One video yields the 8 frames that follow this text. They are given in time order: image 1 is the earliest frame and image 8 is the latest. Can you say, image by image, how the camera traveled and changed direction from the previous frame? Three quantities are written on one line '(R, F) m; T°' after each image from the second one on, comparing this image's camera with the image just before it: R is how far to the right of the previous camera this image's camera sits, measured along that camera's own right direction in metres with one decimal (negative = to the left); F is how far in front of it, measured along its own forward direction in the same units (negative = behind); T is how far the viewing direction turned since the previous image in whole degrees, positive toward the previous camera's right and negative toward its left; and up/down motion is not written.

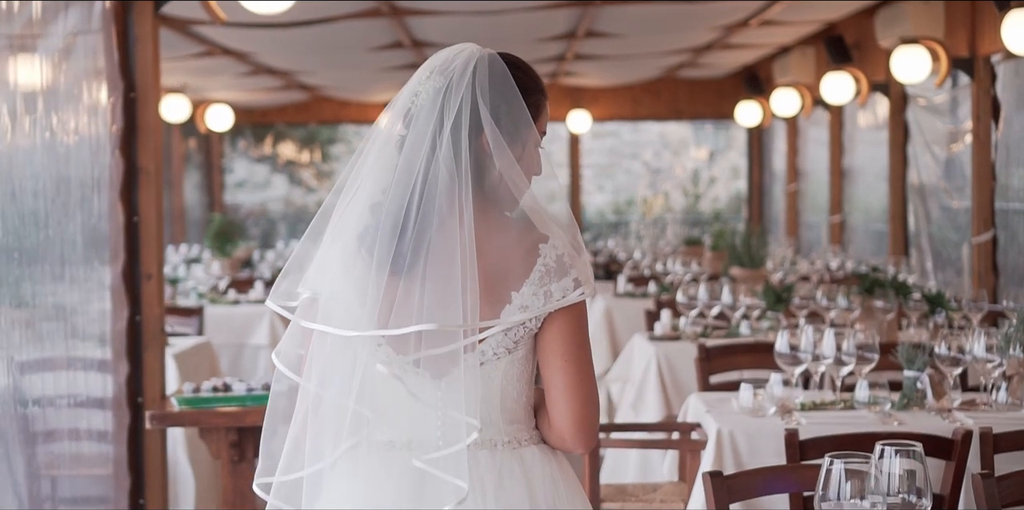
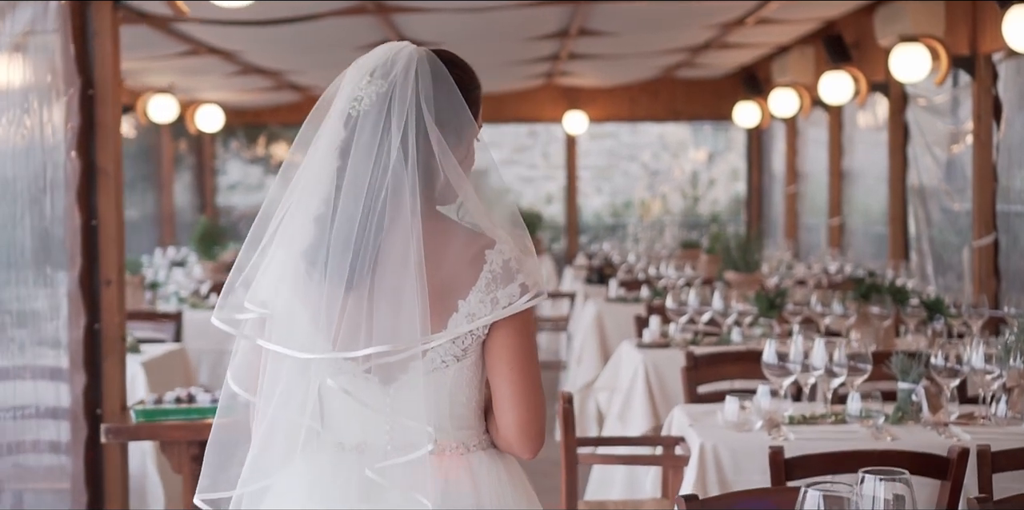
(+0.1, +0.2) m; 0°
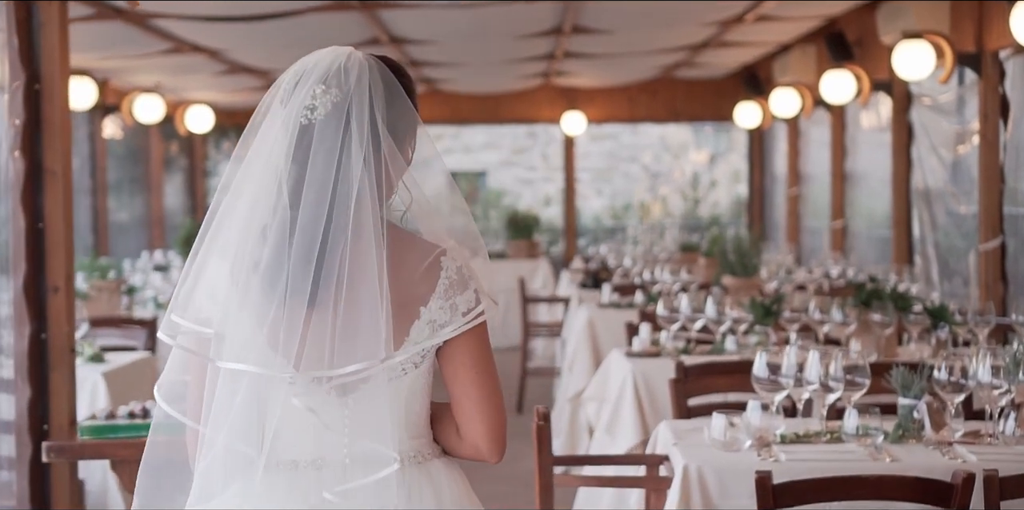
(+0.1, +0.2) m; 0°
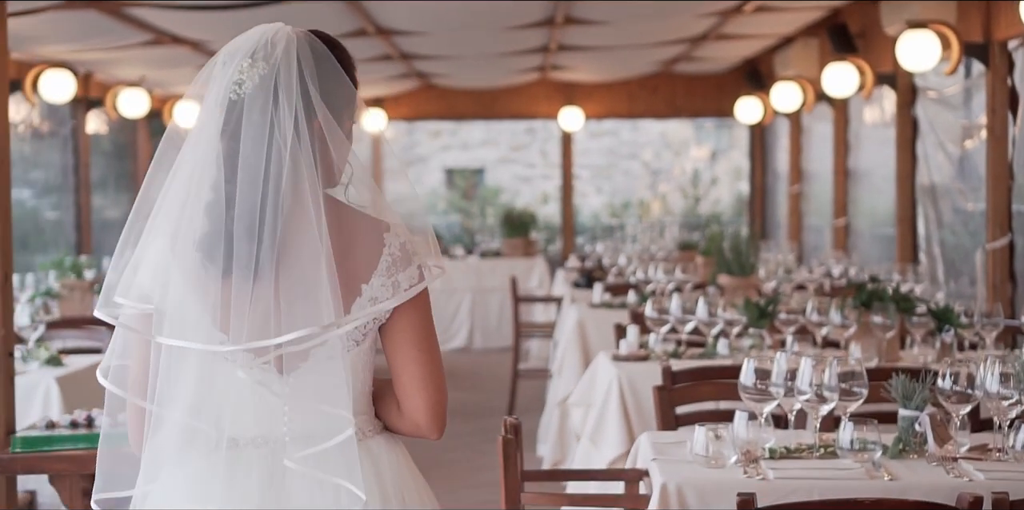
(+0.1, +0.3) m; 0°
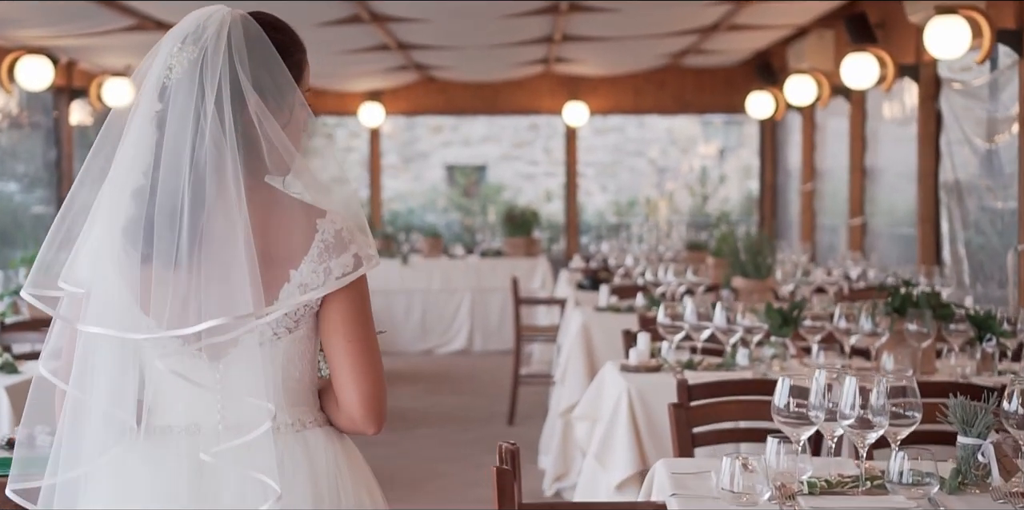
(0.0, +0.4) m; 0°
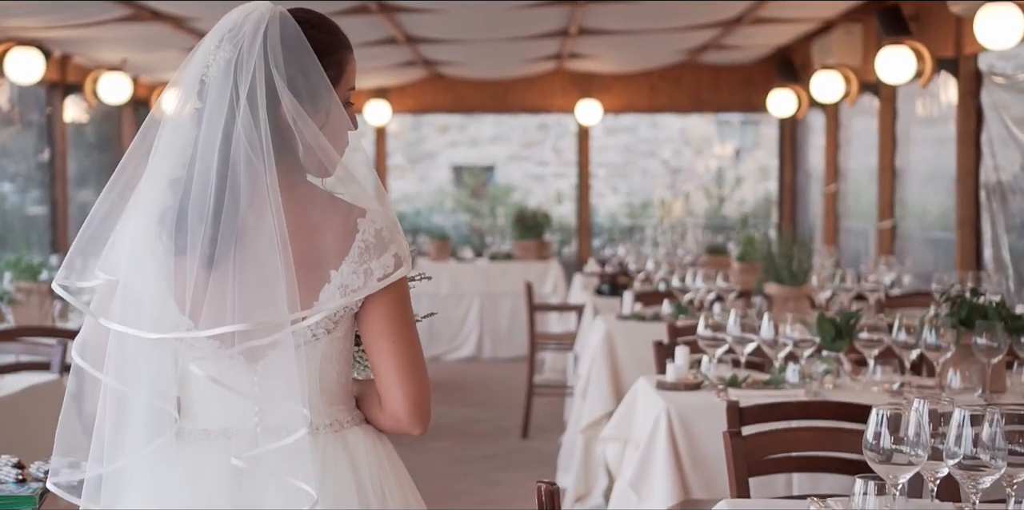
(-0.1, +0.4) m; 0°
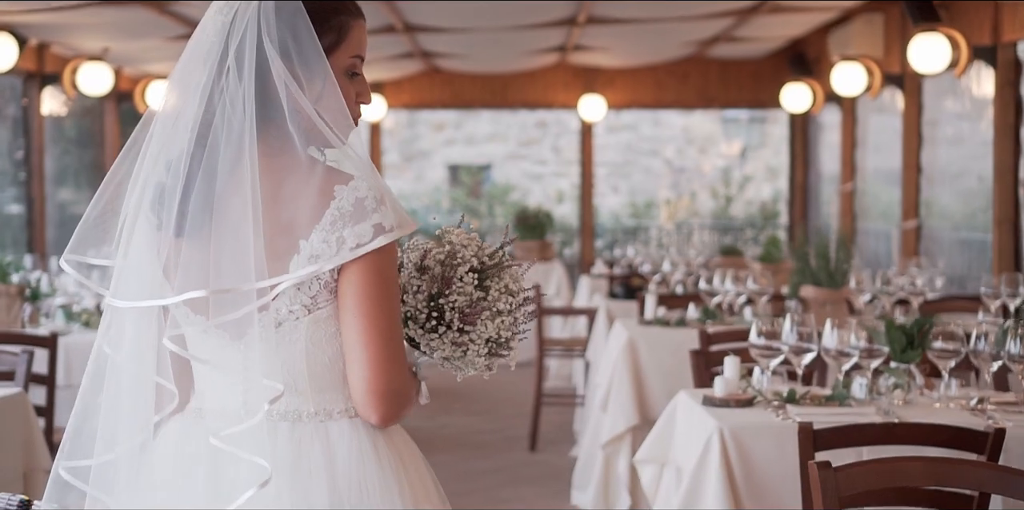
(-0.1, +0.5) m; +1°
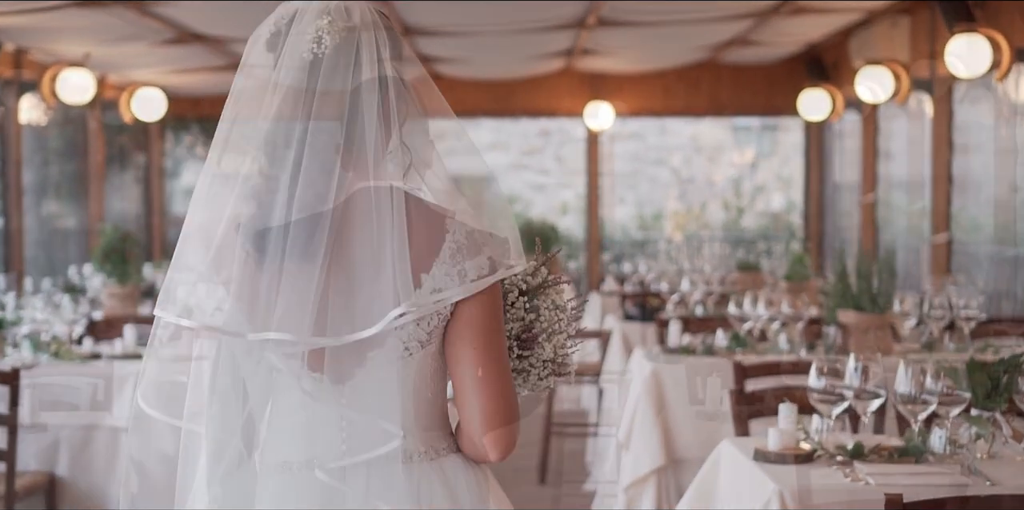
(-0.1, +0.5) m; 0°
